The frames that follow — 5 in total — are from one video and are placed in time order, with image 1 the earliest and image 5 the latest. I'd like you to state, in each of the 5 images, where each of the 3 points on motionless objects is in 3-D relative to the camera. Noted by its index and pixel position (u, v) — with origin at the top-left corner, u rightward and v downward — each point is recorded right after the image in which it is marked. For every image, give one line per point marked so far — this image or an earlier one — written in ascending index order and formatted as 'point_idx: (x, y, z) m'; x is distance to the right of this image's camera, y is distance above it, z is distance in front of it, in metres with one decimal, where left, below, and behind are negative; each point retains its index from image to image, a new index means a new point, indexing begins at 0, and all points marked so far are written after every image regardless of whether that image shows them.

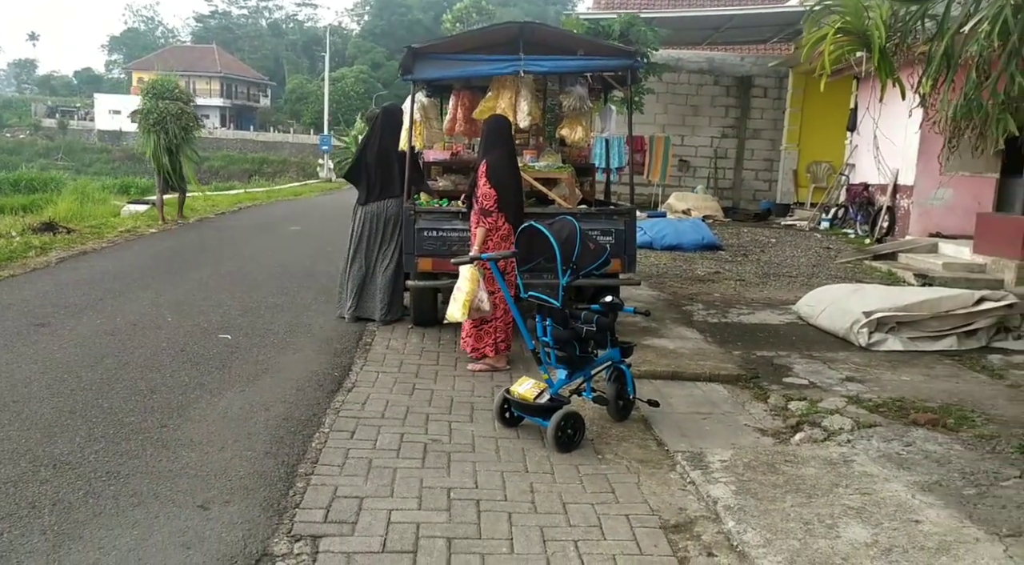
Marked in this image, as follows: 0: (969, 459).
0: (+2.2, -0.9, +4.8) m
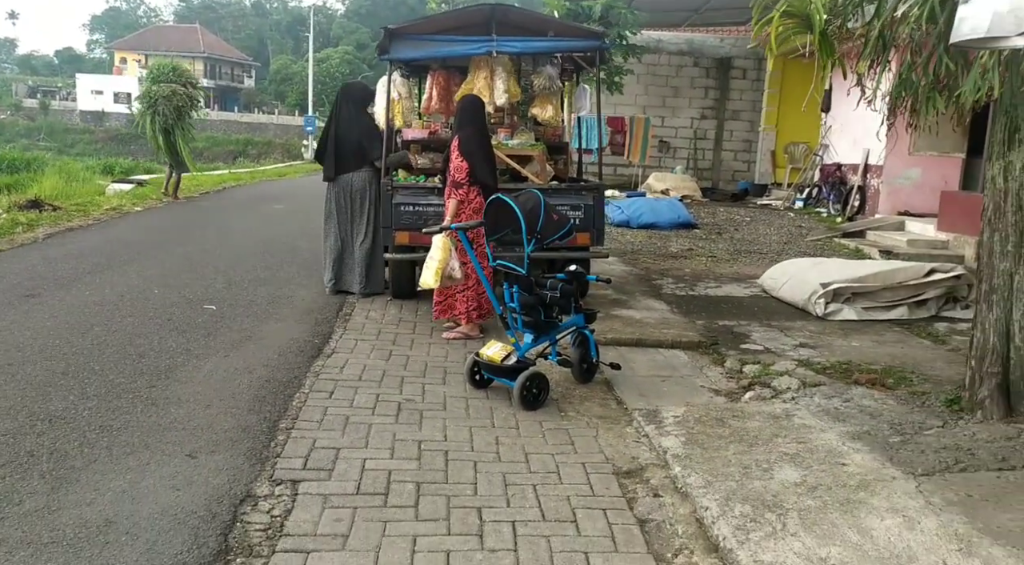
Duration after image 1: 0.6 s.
0: (+2.0, -0.7, +5.2) m
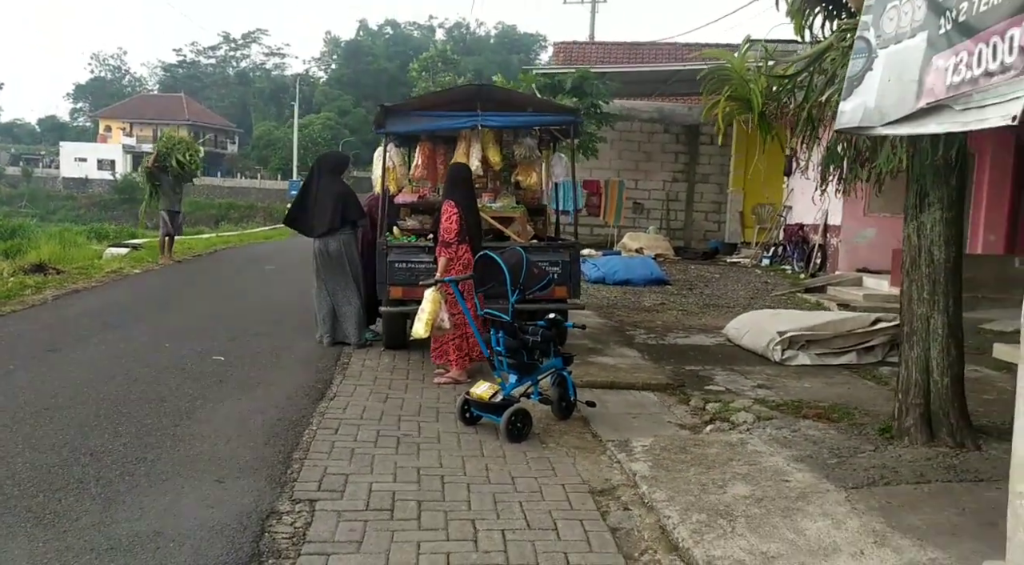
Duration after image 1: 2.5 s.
0: (+2.0, -0.9, +6.0) m
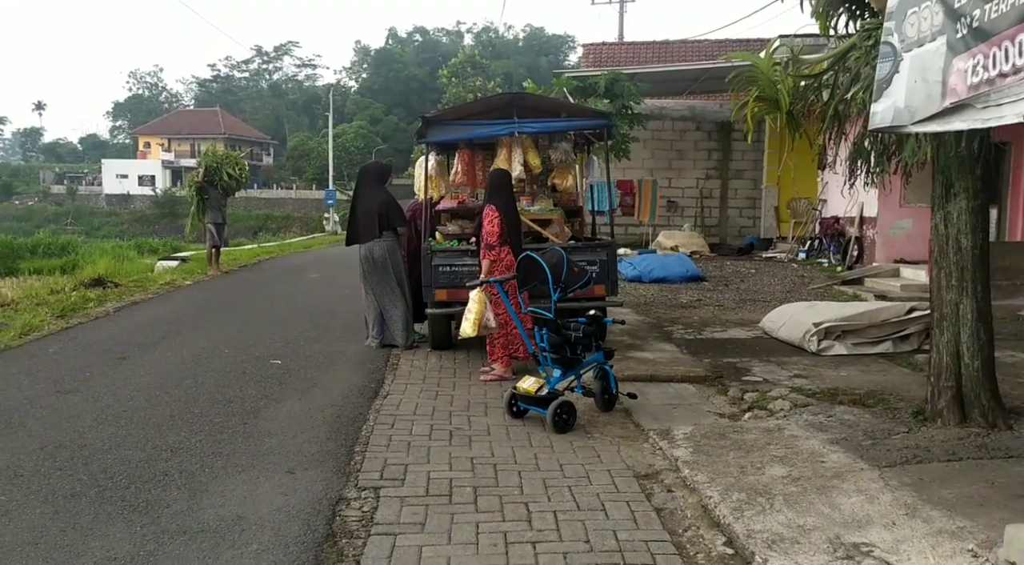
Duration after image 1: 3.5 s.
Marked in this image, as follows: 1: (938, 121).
0: (+2.3, -0.9, +6.2) m
1: (+1.7, +0.7, +4.1) m
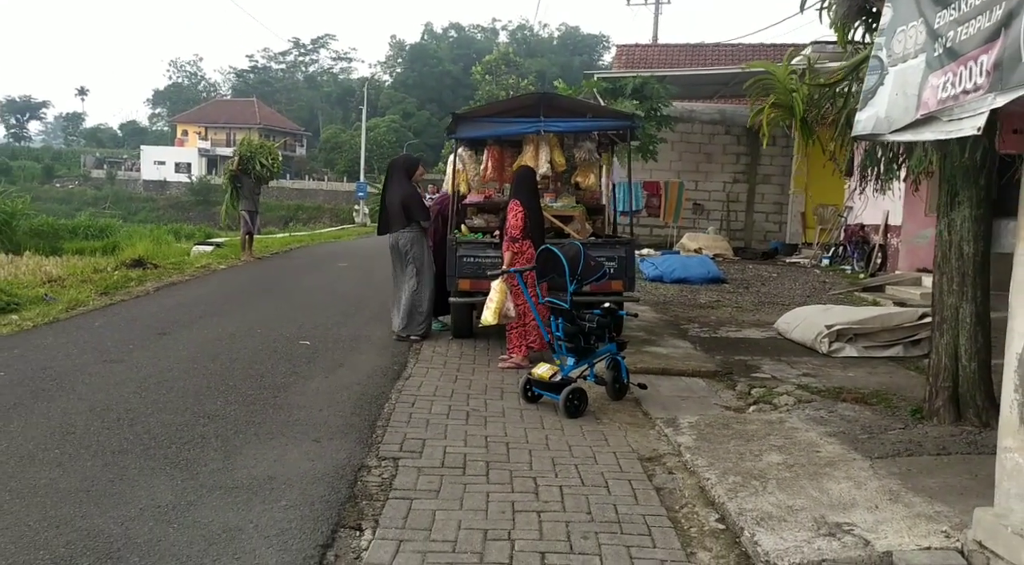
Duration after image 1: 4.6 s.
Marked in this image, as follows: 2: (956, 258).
0: (+2.3, -0.9, +6.5) m
1: (+1.8, +0.7, +4.4) m
2: (+2.7, +0.2, +6.2) m
